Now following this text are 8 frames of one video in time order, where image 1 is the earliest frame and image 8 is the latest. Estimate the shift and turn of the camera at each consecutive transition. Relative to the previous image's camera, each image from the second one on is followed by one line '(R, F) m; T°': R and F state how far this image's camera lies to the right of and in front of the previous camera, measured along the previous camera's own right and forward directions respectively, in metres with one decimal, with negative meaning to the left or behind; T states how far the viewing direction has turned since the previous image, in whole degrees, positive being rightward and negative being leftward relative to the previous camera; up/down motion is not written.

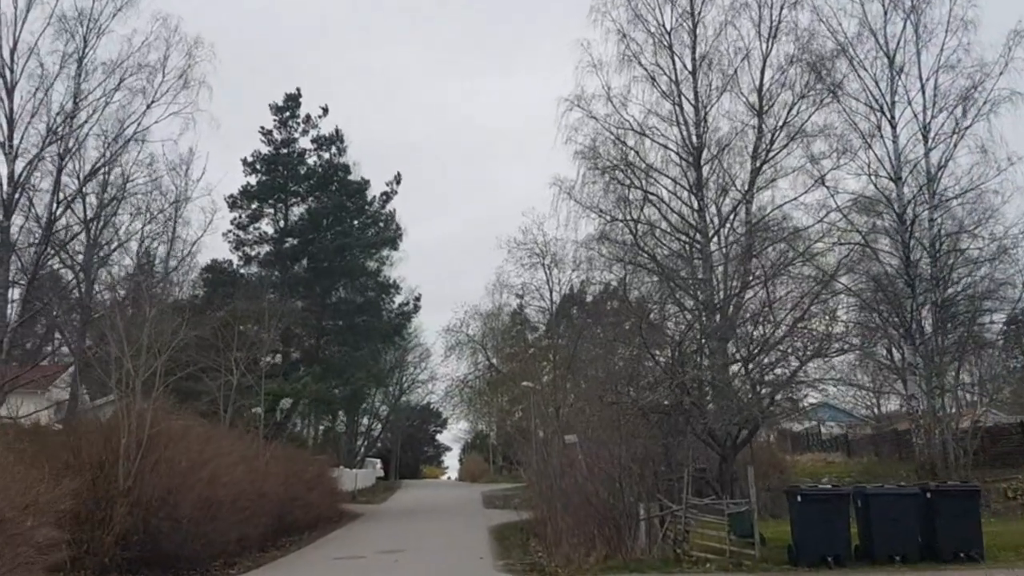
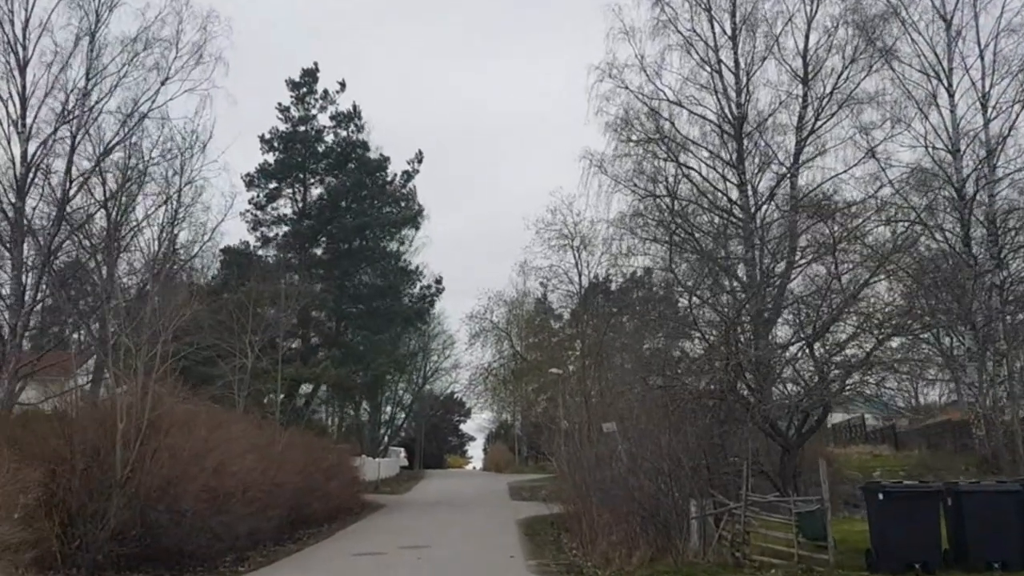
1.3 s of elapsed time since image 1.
(-0.1, +1.5) m; -1°
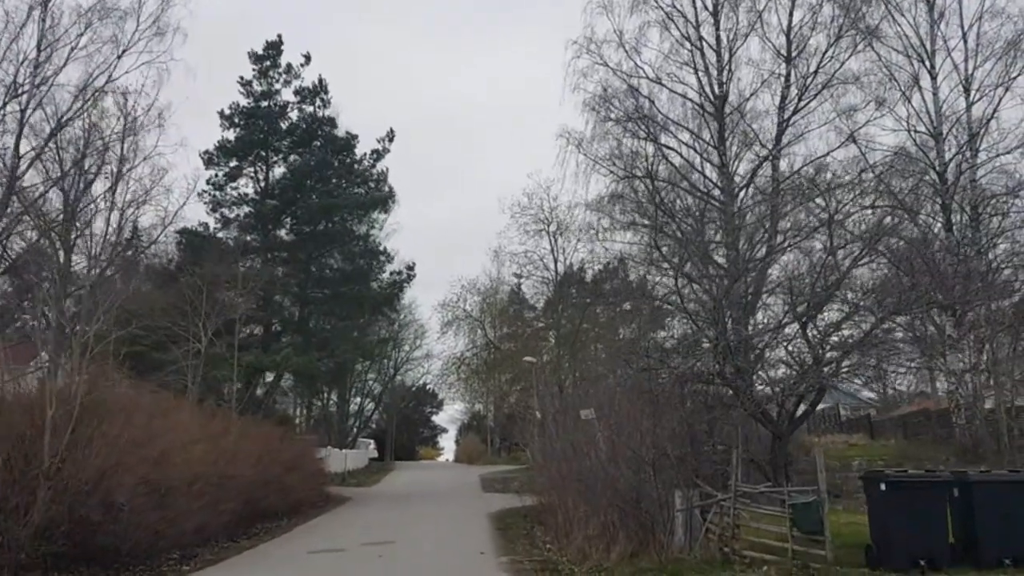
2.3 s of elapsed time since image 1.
(0.0, +0.9) m; +2°
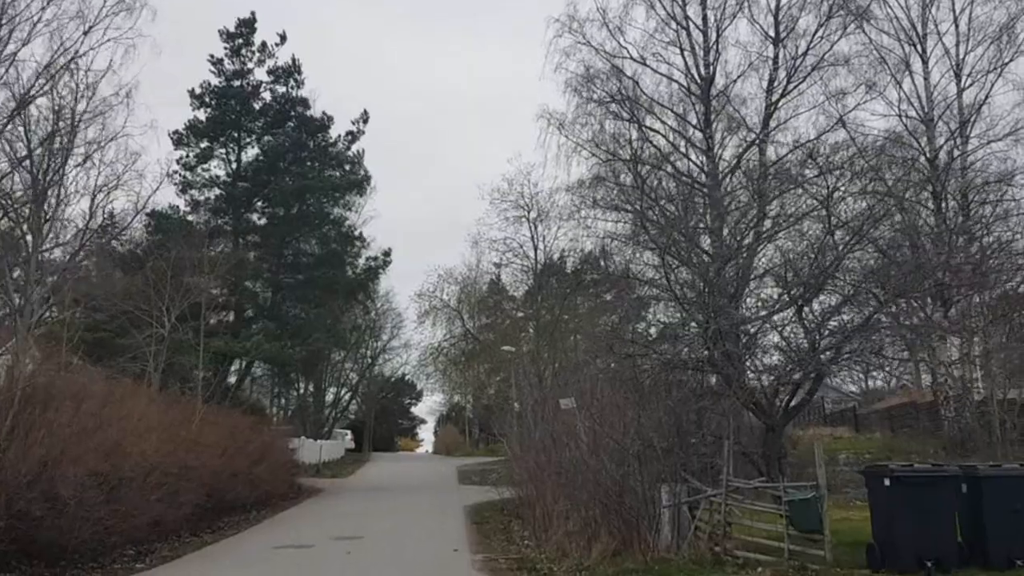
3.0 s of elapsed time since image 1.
(0.0, +0.8) m; +1°
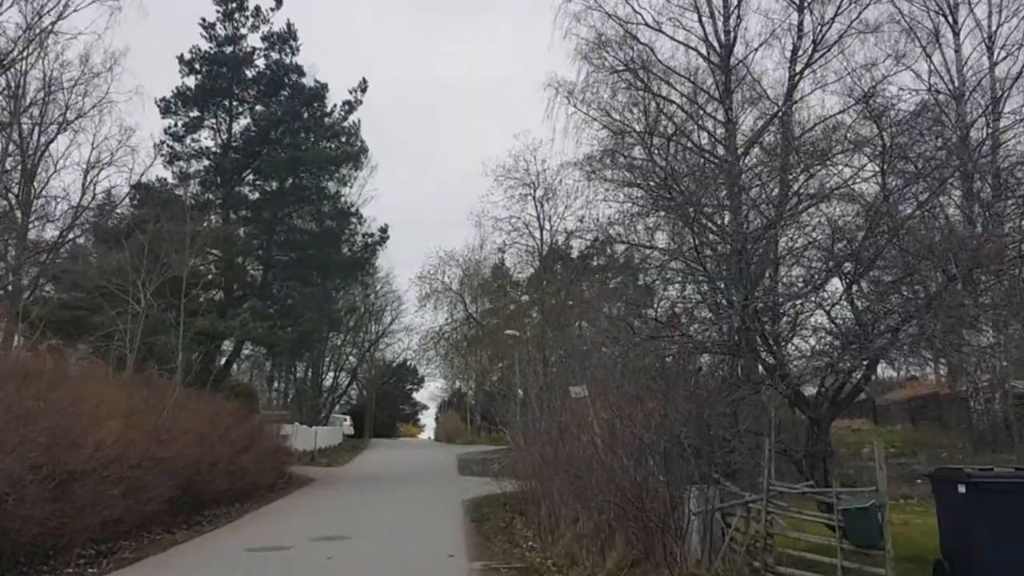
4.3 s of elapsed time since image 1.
(0.0, +1.4) m; 0°
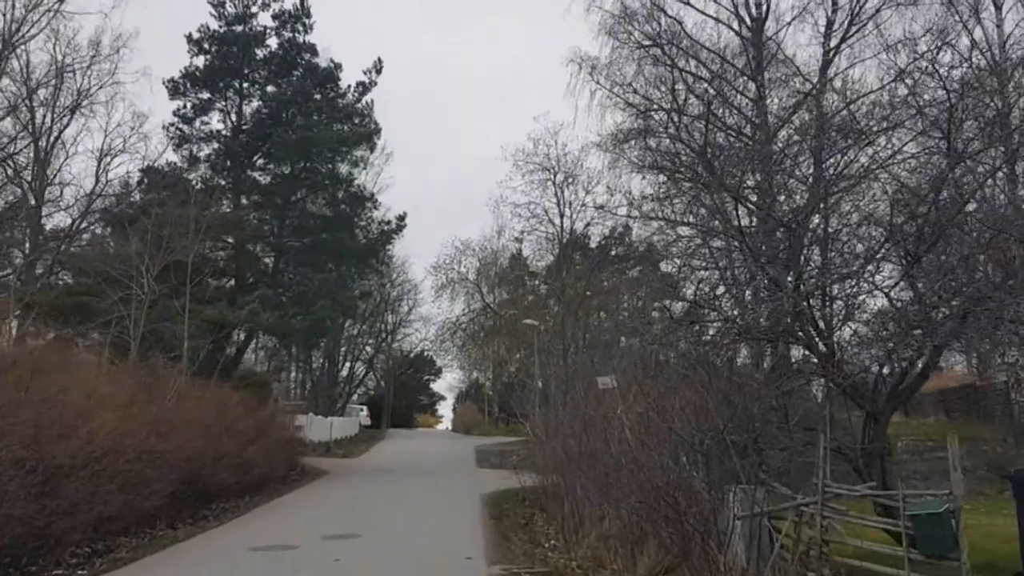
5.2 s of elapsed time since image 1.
(-0.1, +0.8) m; -1°
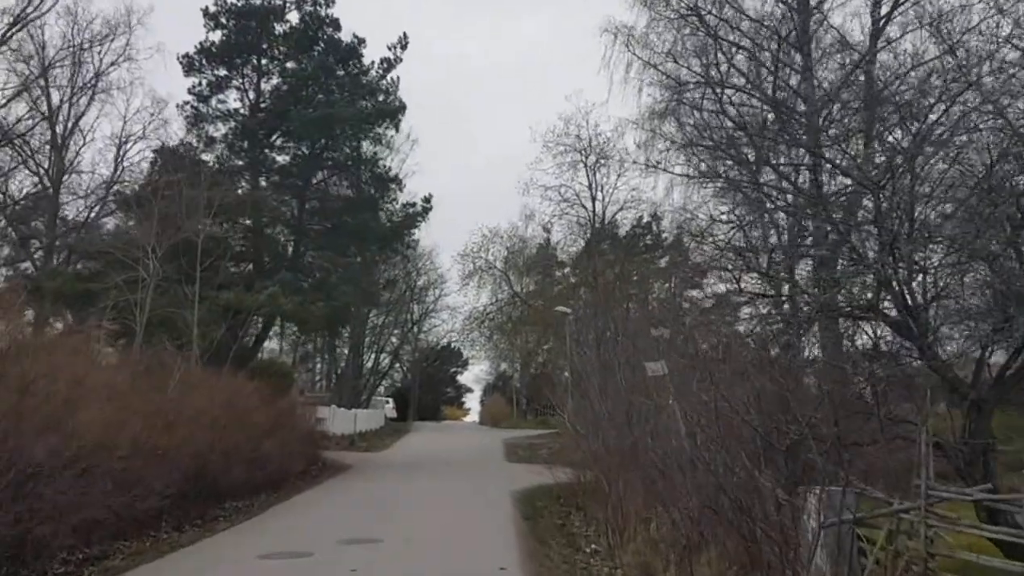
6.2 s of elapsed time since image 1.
(-0.1, +1.1) m; -1°
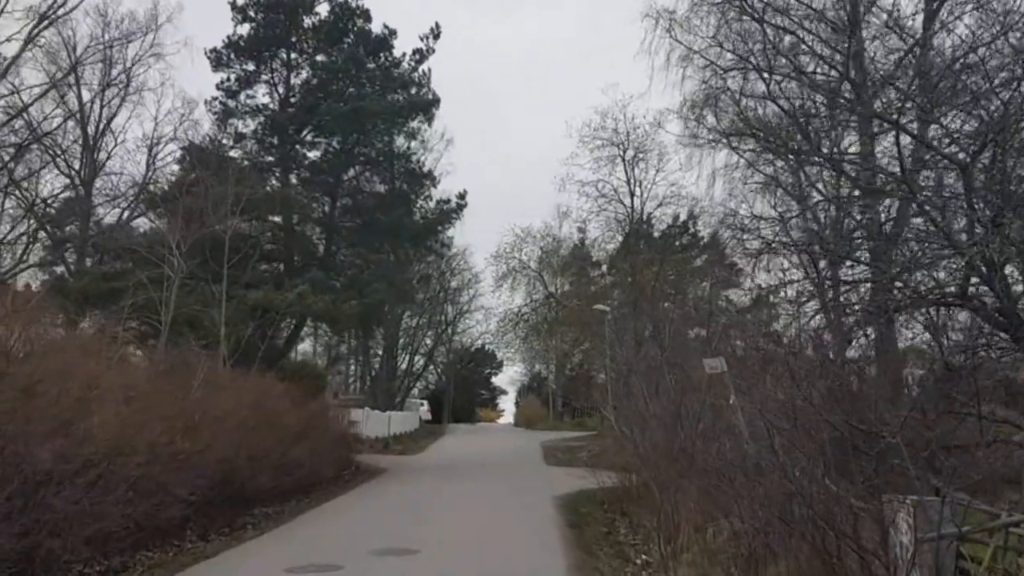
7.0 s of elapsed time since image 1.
(-0.1, +0.7) m; -2°
